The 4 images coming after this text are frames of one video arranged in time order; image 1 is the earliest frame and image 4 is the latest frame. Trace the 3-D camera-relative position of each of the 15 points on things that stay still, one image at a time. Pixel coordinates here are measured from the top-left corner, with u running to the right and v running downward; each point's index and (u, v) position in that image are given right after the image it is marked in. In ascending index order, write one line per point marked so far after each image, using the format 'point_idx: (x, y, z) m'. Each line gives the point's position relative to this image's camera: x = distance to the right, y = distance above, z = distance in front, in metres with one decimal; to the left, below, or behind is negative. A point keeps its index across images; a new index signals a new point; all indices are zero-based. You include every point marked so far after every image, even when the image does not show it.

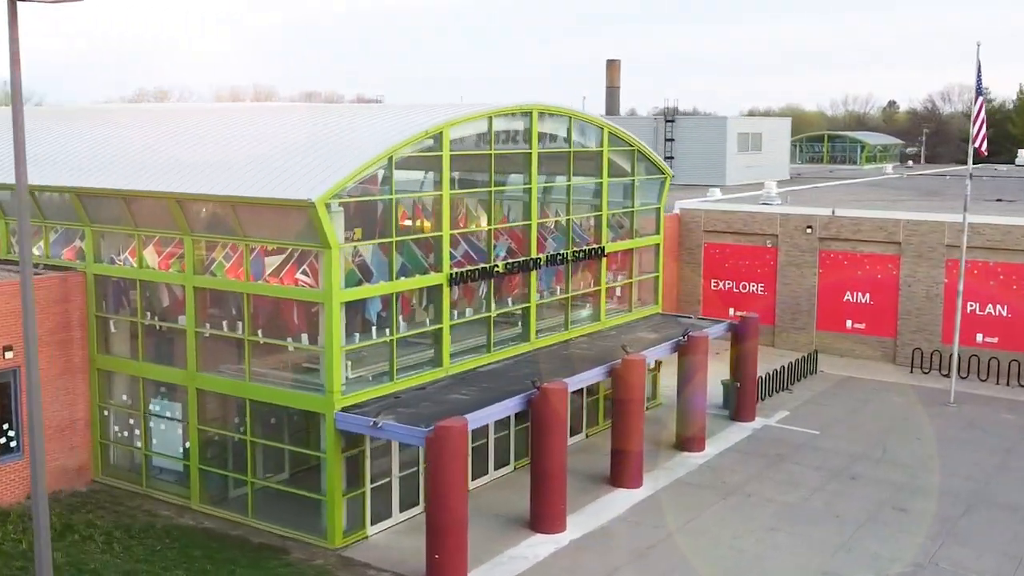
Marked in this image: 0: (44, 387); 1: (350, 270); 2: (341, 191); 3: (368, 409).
0: (-8.1, -1.7, +17.0) m
1: (-2.5, +0.3, +15.0) m
2: (-2.6, +1.4, +14.4) m
3: (-2.3, -1.9, +14.8) m
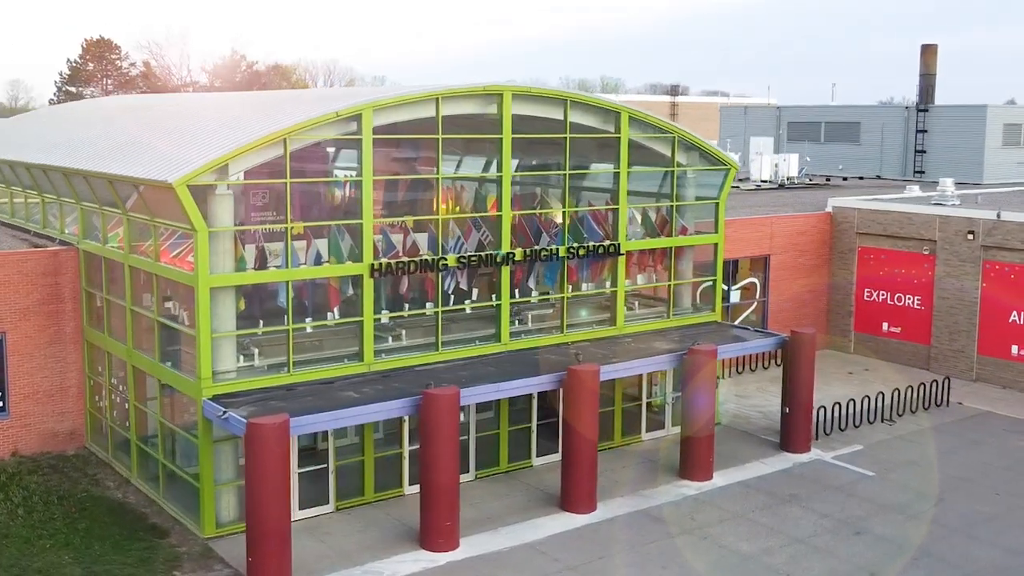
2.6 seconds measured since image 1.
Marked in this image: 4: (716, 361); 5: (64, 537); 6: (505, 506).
0: (-8.9, -1.2, +18.2) m
1: (-4.1, +0.5, +14.6) m
2: (-4.3, +1.6, +14.1) m
3: (-4.0, -1.6, +14.3) m
4: (+3.7, -1.3, +17.7) m
5: (-6.5, -3.6, +14.3) m
6: (-0.1, -3.6, +16.3) m
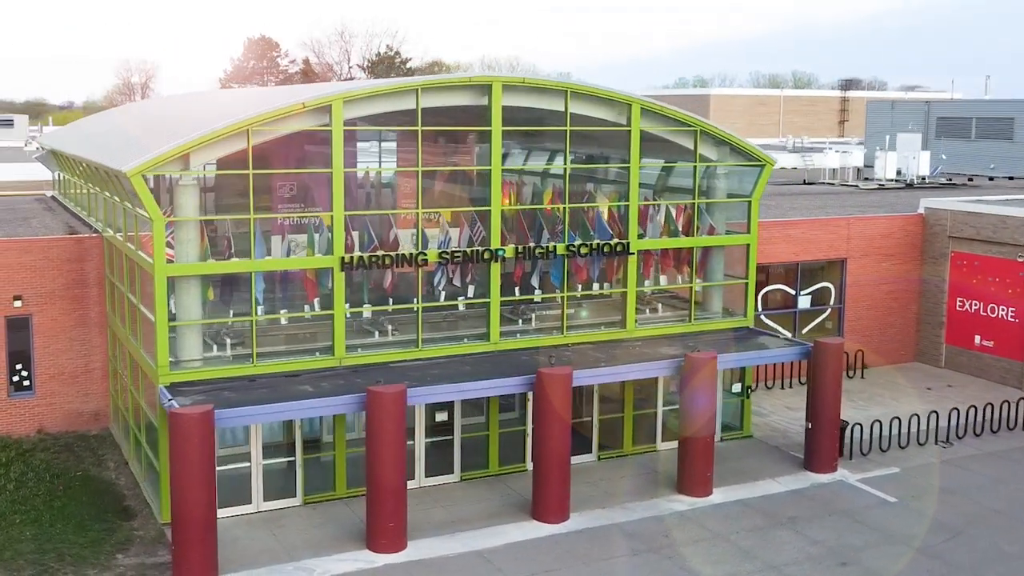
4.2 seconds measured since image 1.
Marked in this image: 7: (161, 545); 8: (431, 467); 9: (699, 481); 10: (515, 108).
0: (-8.8, -0.9, +19.1) m
1: (-4.6, +0.6, +14.8) m
2: (-4.9, +1.8, +14.3) m
3: (-4.7, -1.5, +14.5) m
4: (+3.4, -1.4, +16.6) m
5: (-7.2, -3.4, +14.9) m
6: (-0.6, -3.6, +15.8) m
7: (-5.0, -3.7, +14.2) m
8: (-1.4, -3.1, +17.0) m
9: (+3.2, -3.3, +16.6) m
10: (+0.1, +3.1, +17.0) m
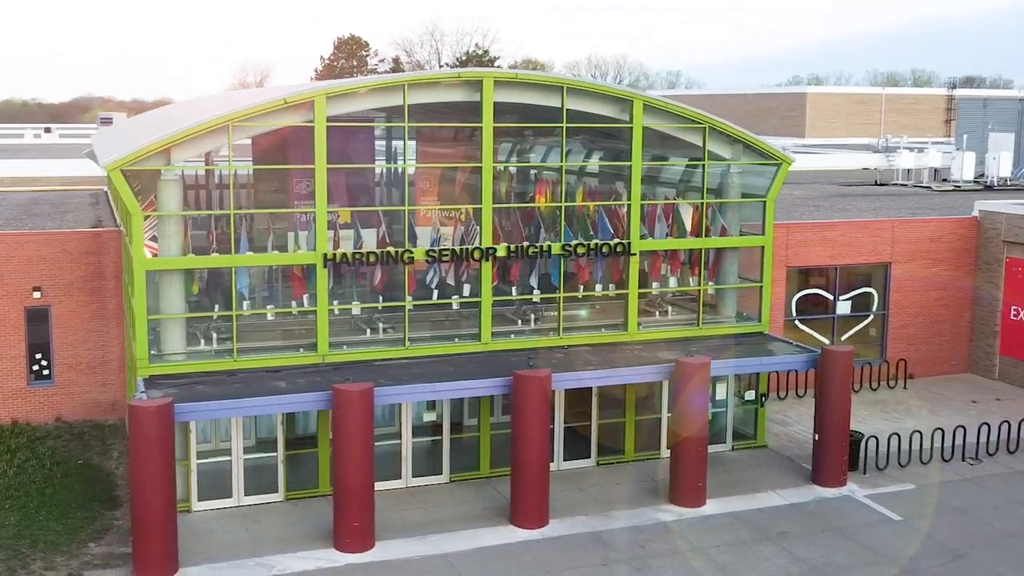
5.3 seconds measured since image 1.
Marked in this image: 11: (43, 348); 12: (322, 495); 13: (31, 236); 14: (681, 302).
0: (-8.7, -0.8, +19.7) m
1: (-4.9, +0.7, +14.9) m
2: (-5.2, +1.9, +14.4) m
3: (-5.0, -1.4, +14.7) m
4: (+3.2, -1.4, +16.0) m
5: (-7.5, -3.3, +15.3) m
6: (-0.9, -3.5, +15.6) m
7: (-5.5, -3.6, +14.4) m
8: (-1.6, -3.1, +16.9) m
9: (+2.9, -3.3, +16.1) m
10: (0.0, +3.1, +16.8) m
11: (-9.4, -1.2, +19.7) m
12: (-3.0, -3.4, +16.0) m
13: (-9.4, +1.0, +19.3) m
14: (+3.3, -0.3, +18.9) m
